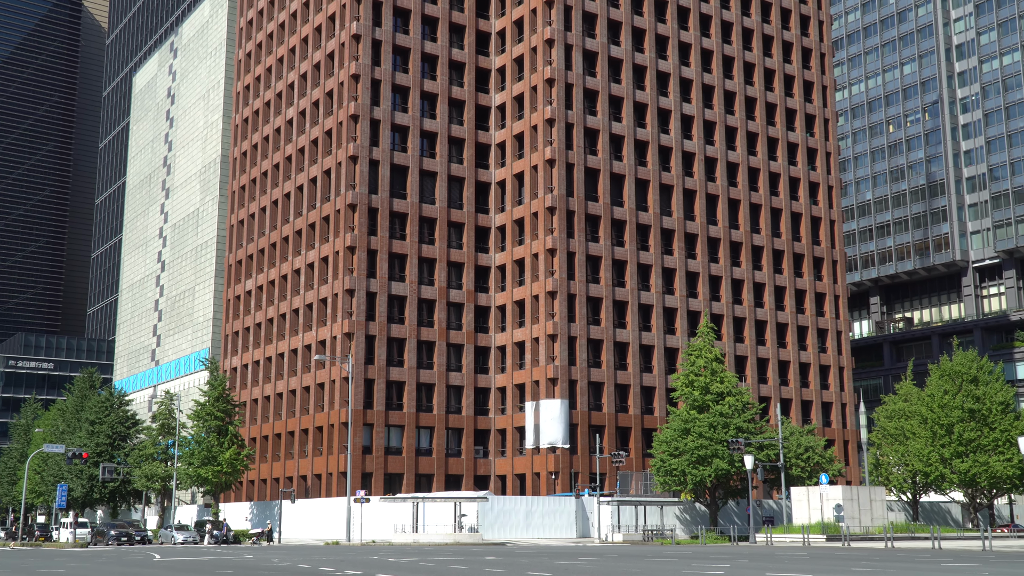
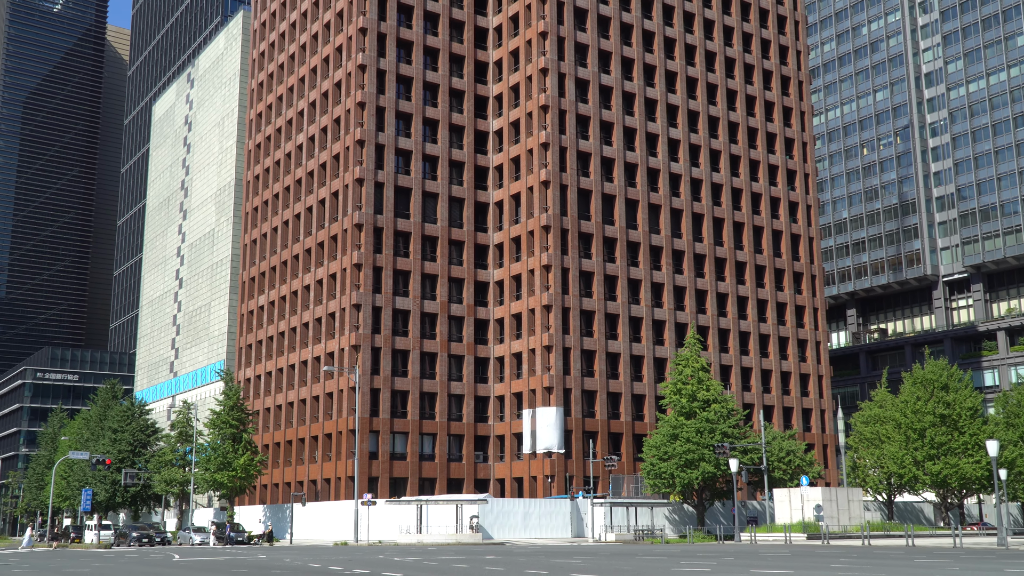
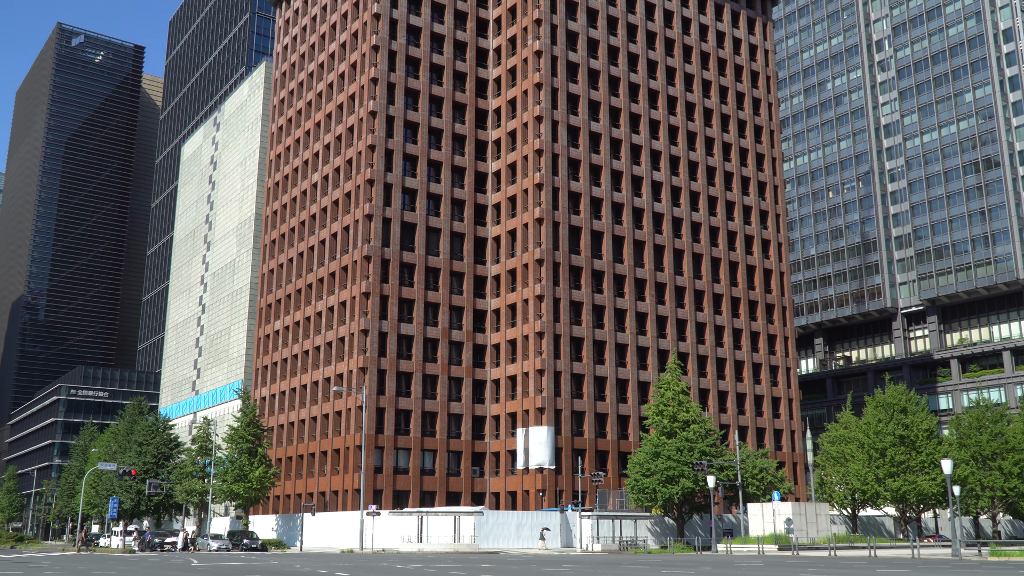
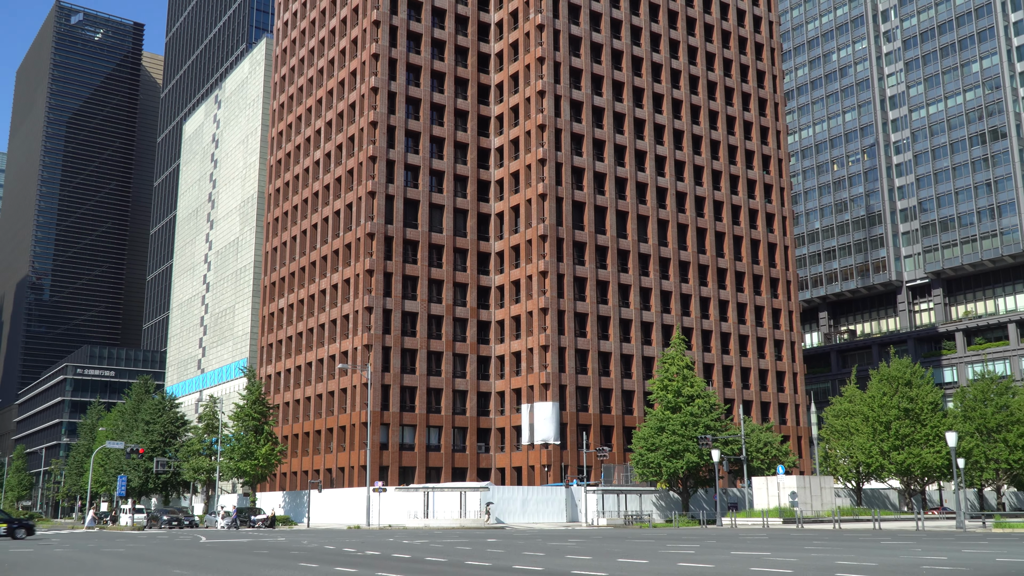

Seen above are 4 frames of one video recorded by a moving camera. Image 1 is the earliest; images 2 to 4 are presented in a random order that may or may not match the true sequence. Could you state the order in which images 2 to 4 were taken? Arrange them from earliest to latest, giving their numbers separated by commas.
2, 4, 3
